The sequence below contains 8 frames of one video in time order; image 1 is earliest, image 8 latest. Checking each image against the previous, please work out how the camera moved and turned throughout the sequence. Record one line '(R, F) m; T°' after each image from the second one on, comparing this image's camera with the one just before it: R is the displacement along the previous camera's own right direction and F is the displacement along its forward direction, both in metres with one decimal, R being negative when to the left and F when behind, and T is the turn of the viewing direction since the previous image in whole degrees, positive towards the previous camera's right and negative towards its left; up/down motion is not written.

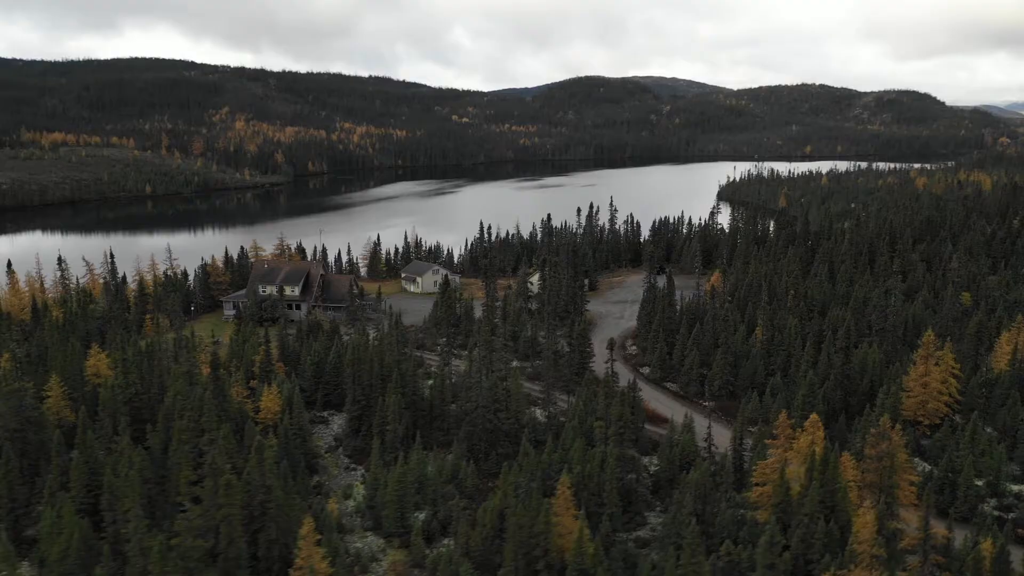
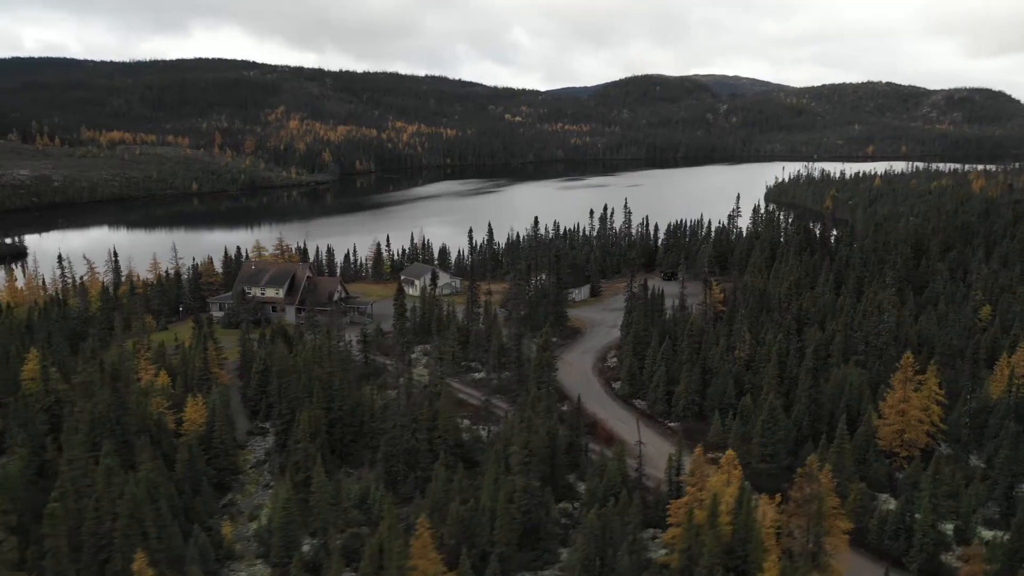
(+6.2, +3.2) m; -4°
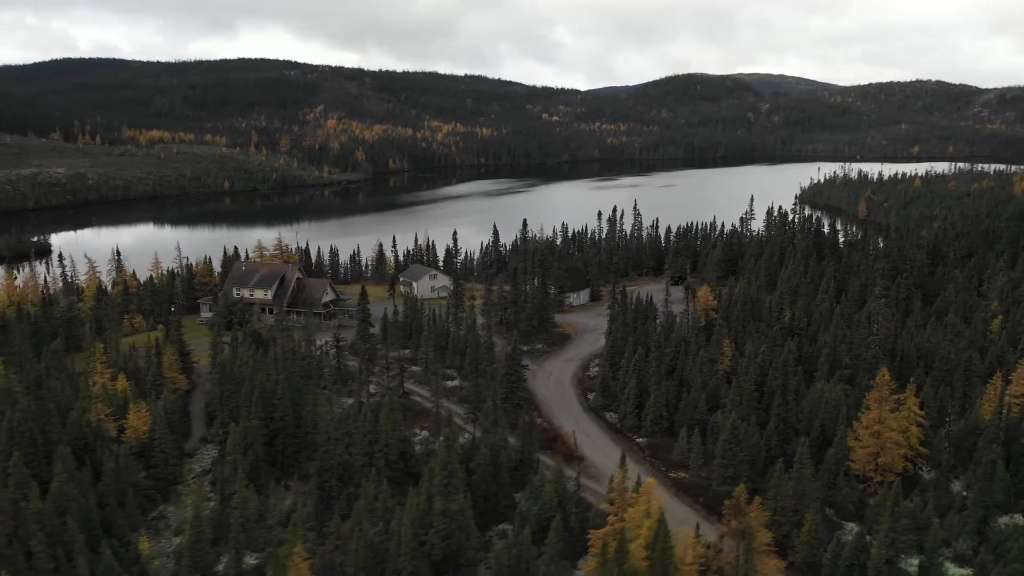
(+4.4, +2.1) m; -3°
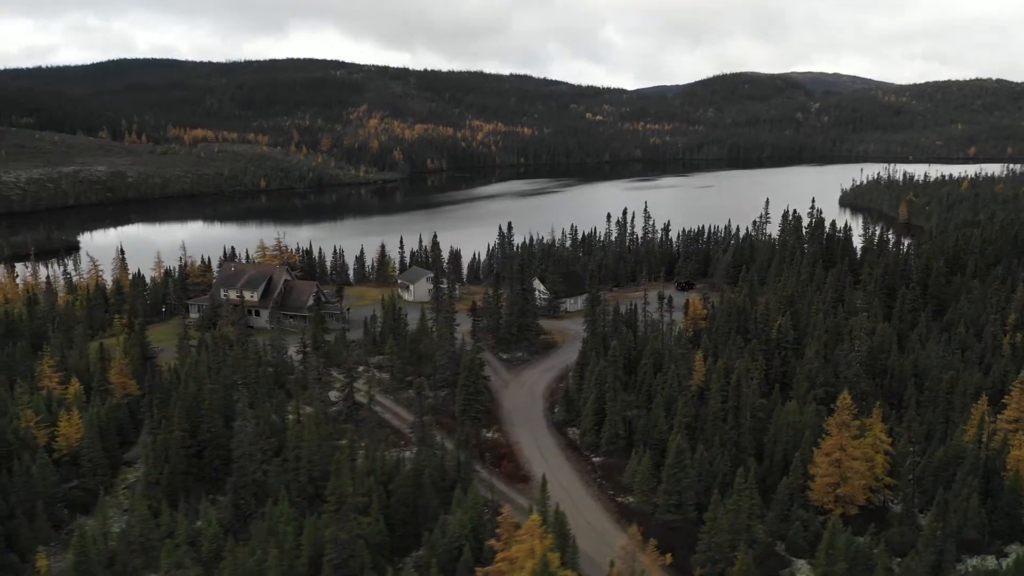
(+5.0, +2.4) m; -3°
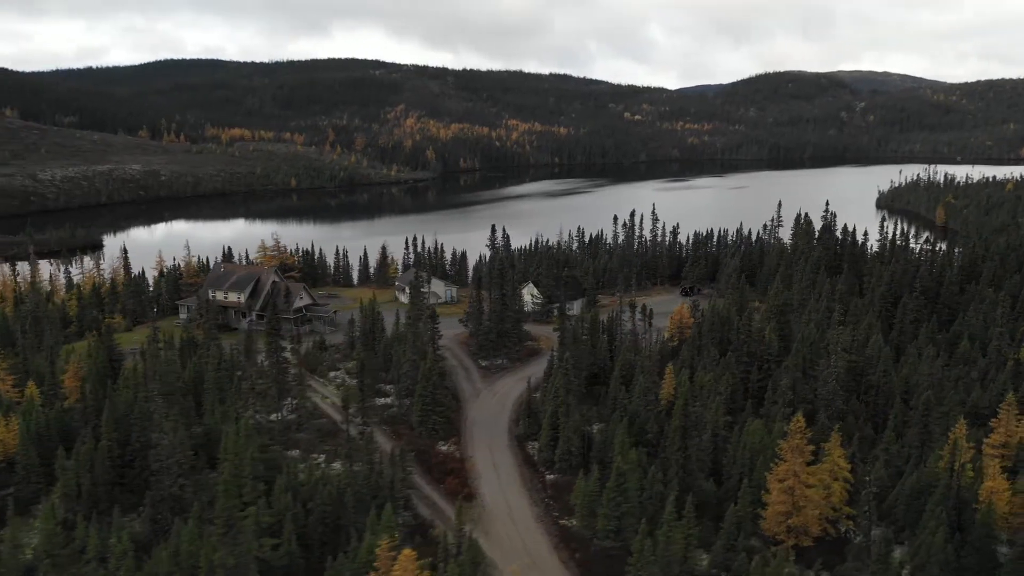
(+4.4, +2.1) m; -3°
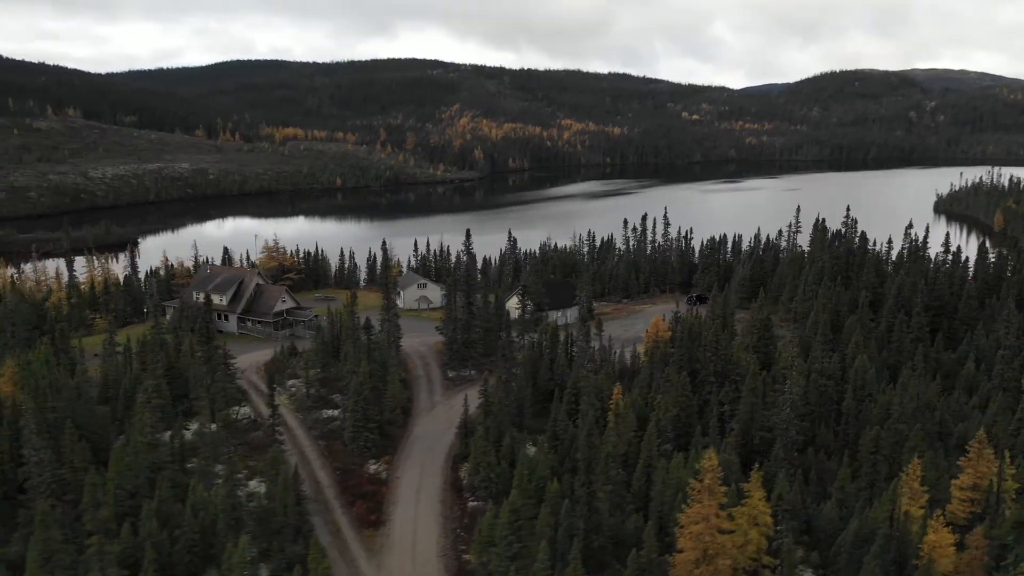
(+6.3, +3.1) m; -4°
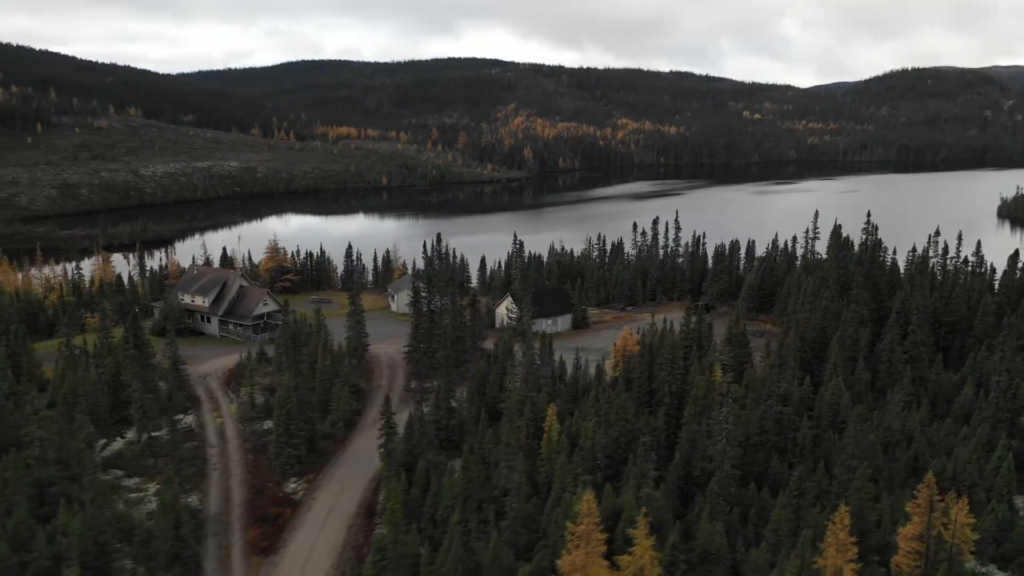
(+6.3, +3.1) m; -4°
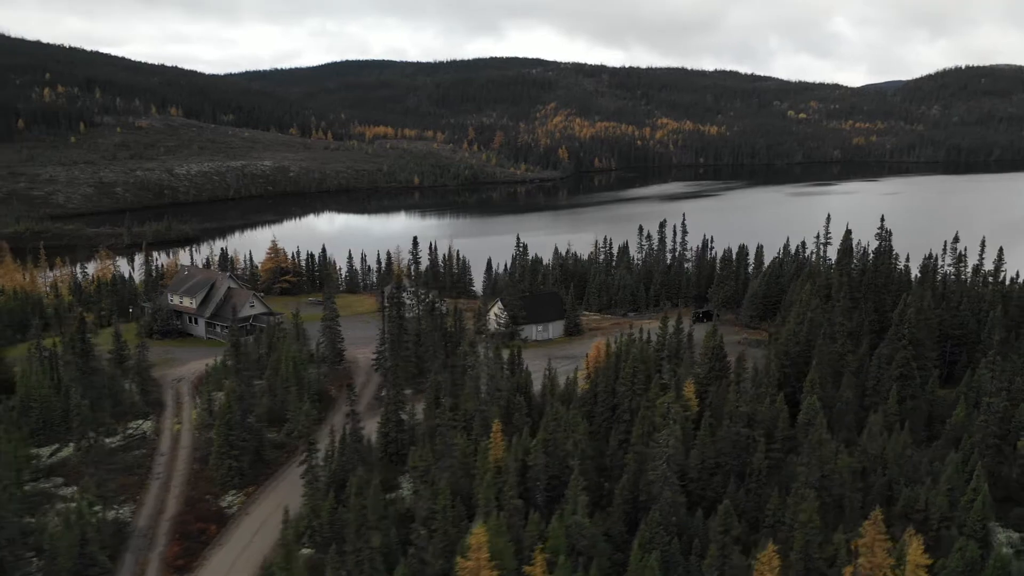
(+4.5, +2.1) m; -3°
